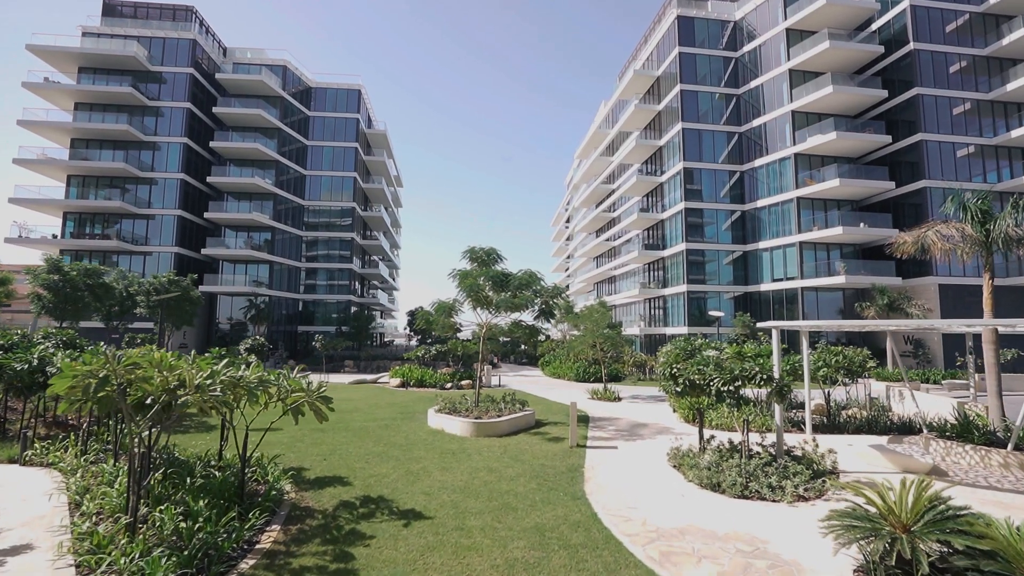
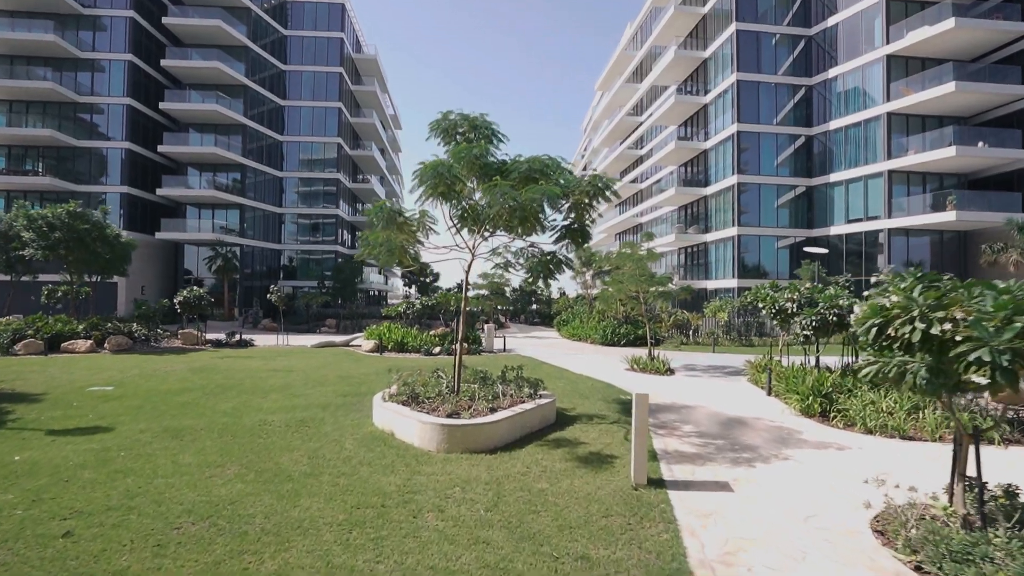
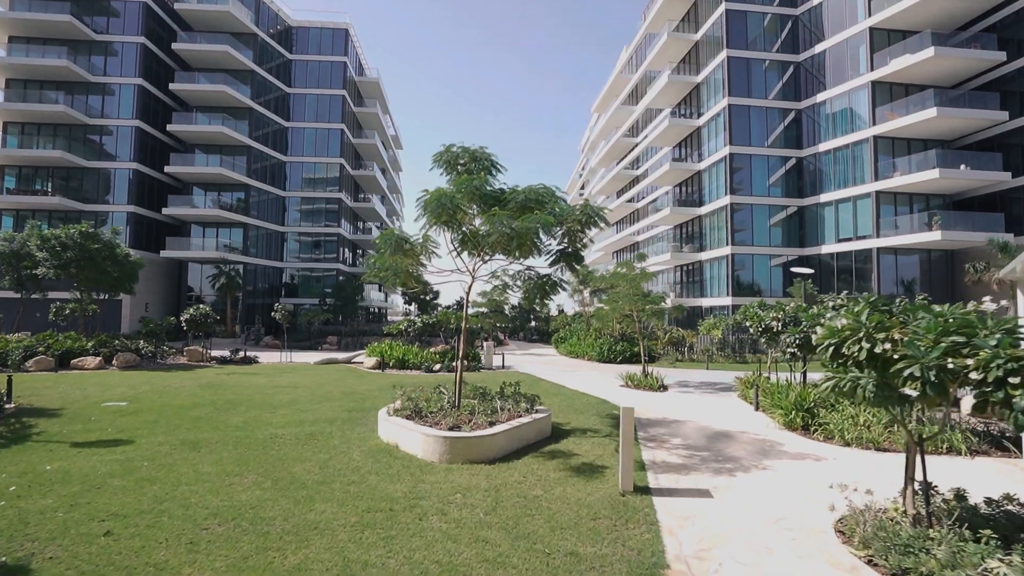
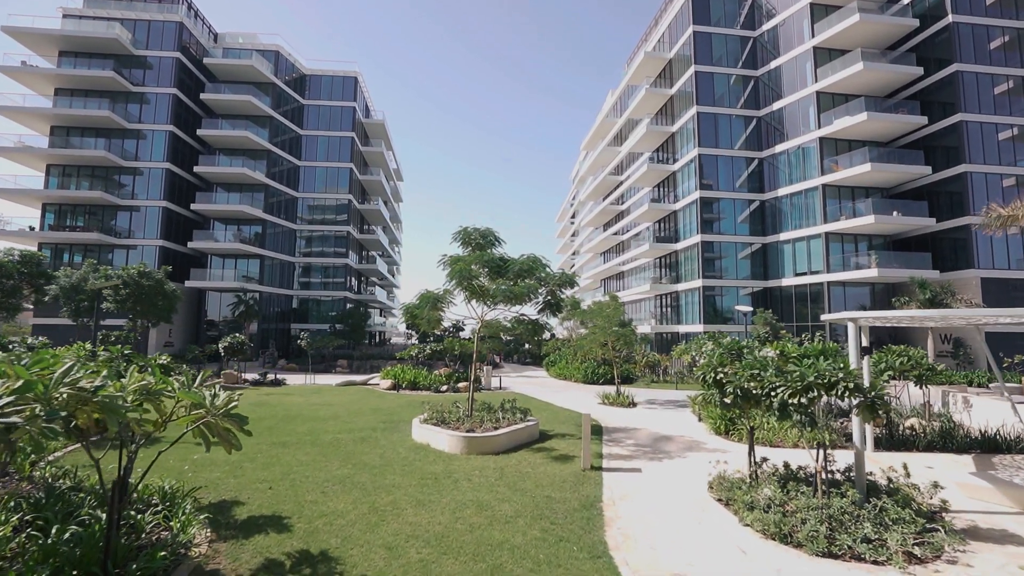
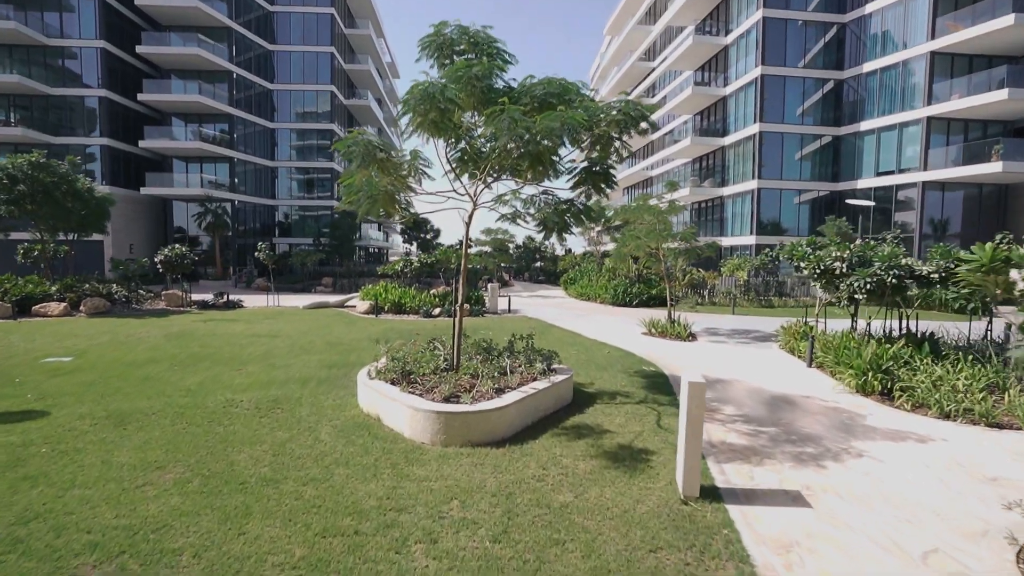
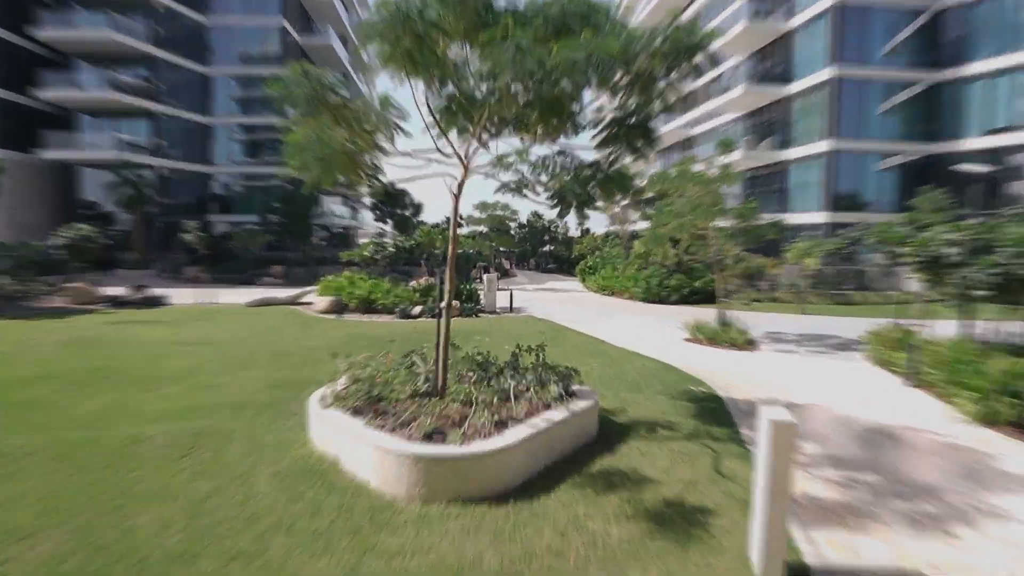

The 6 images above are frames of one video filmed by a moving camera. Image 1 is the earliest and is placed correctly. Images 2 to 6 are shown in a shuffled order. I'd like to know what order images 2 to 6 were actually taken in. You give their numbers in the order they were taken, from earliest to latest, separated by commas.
4, 3, 2, 5, 6
